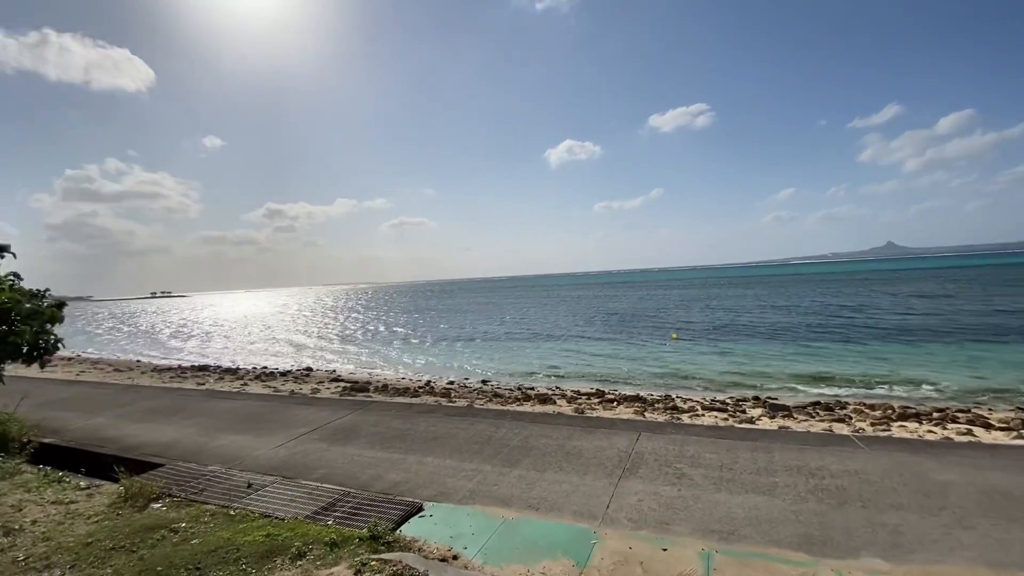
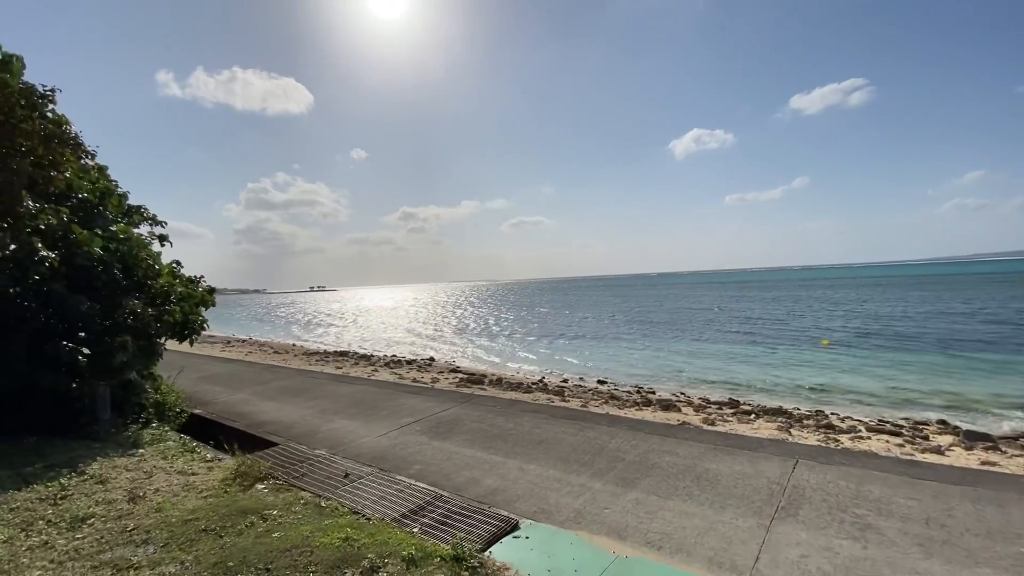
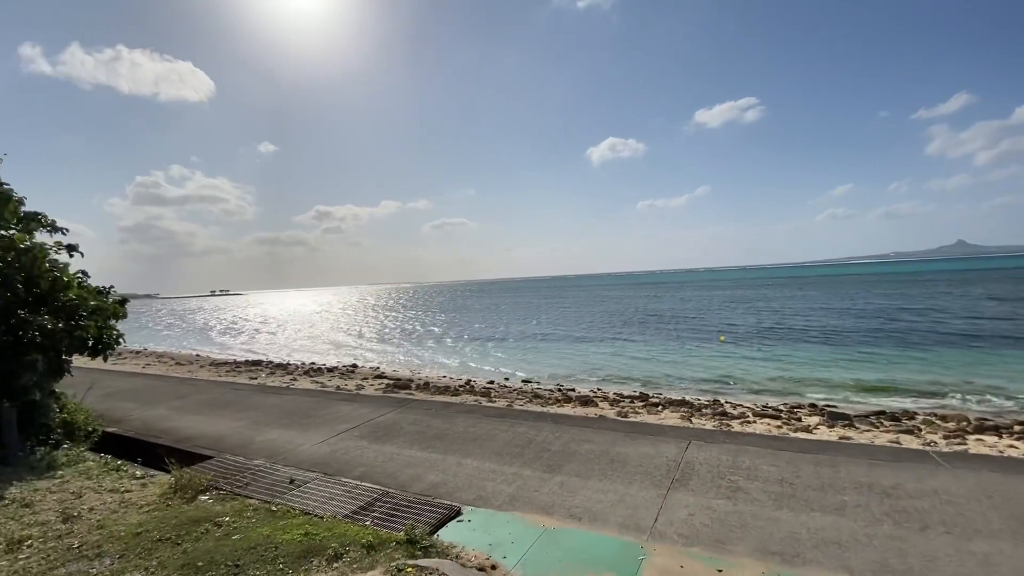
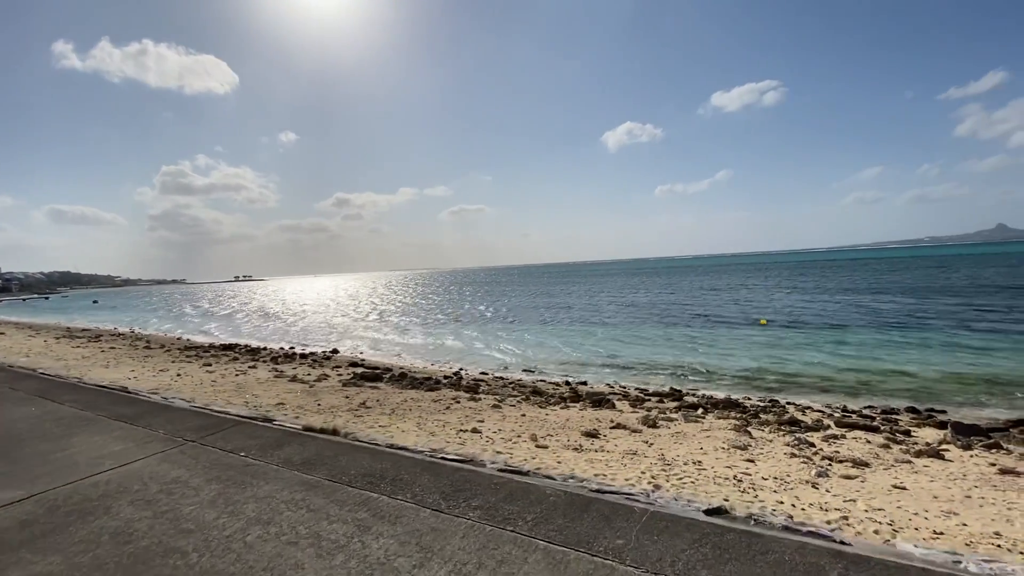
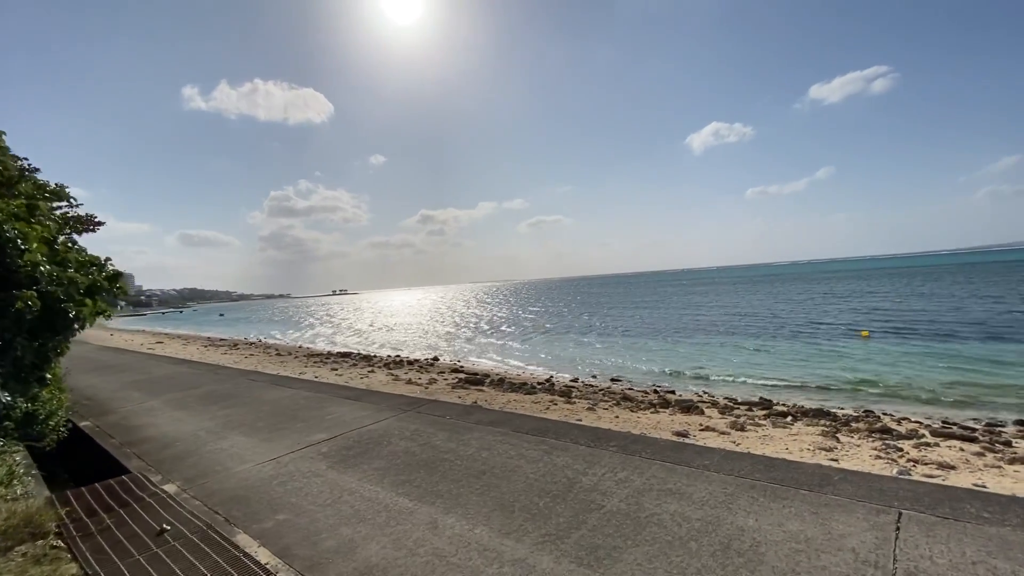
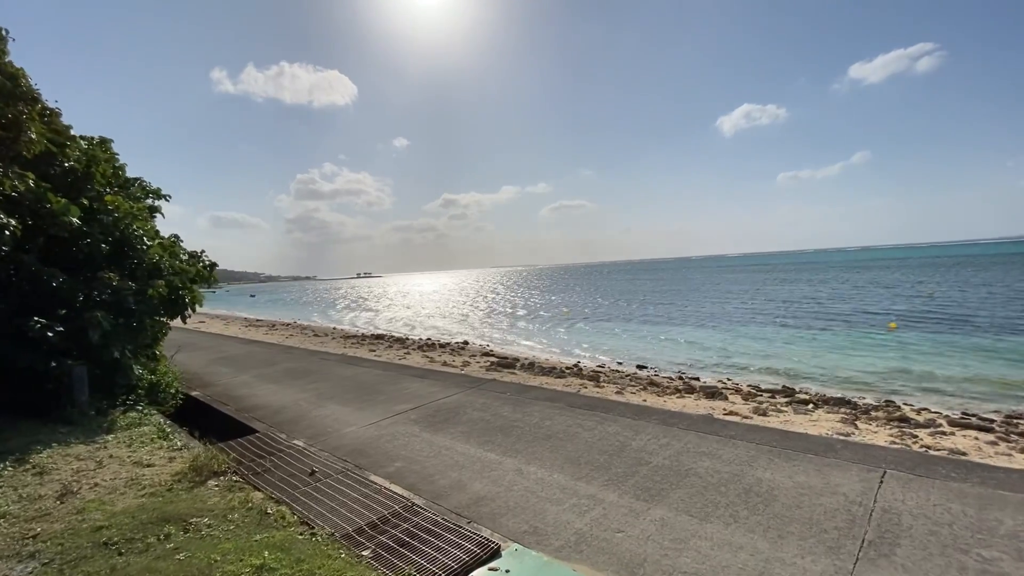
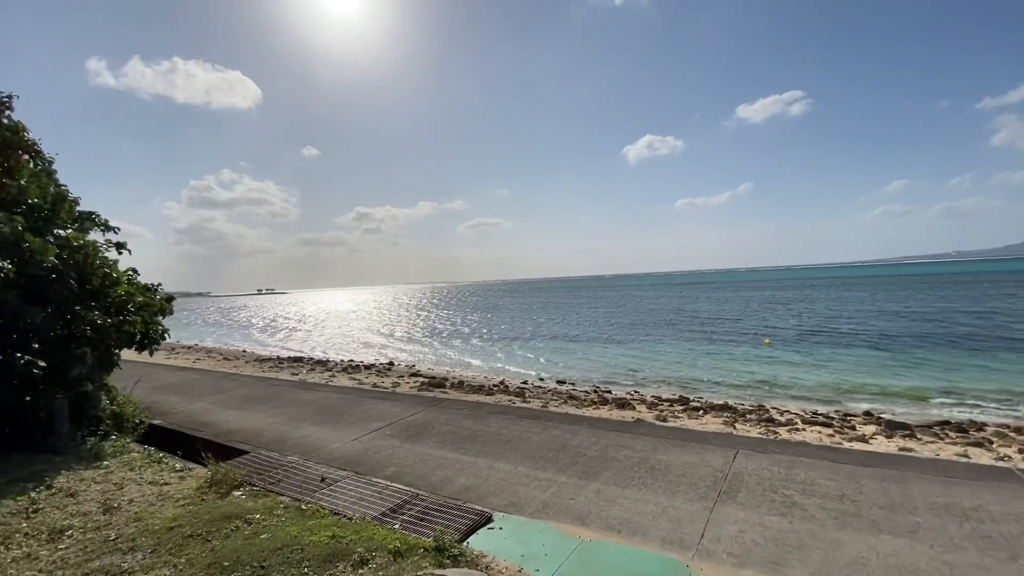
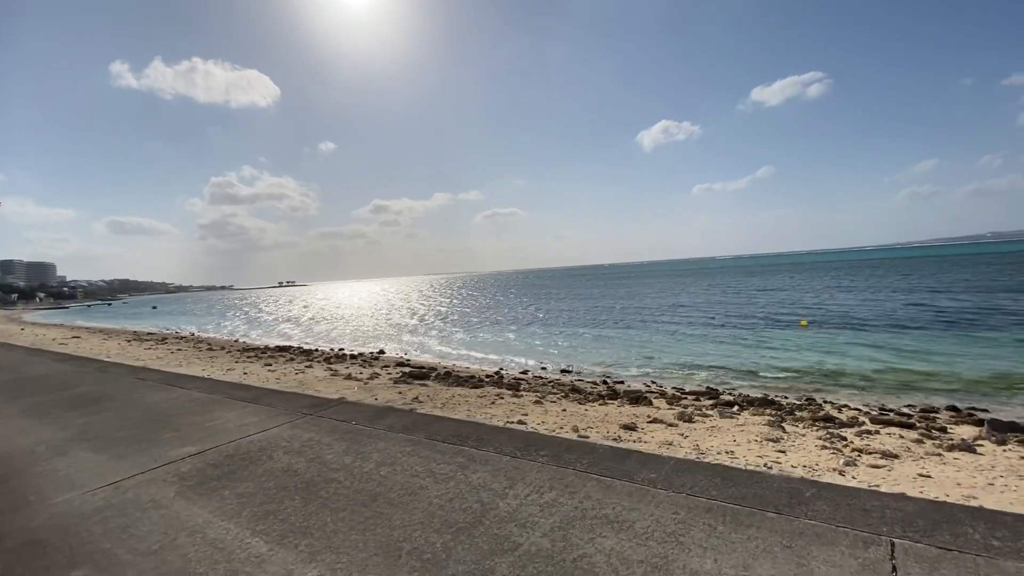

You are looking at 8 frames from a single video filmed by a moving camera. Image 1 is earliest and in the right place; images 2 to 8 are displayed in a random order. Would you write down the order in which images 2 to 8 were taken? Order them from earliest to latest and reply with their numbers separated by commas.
3, 7, 2, 6, 5, 8, 4
